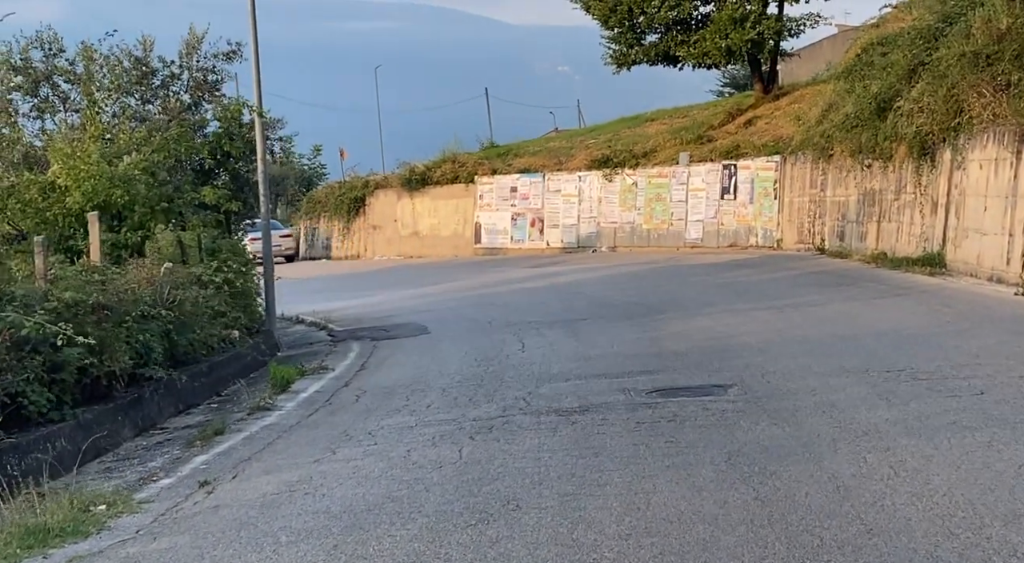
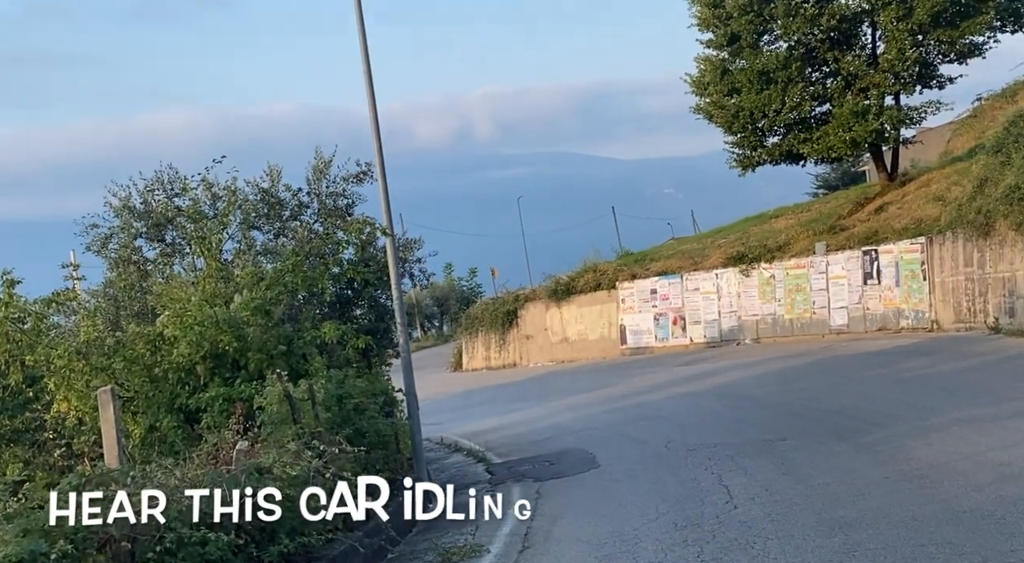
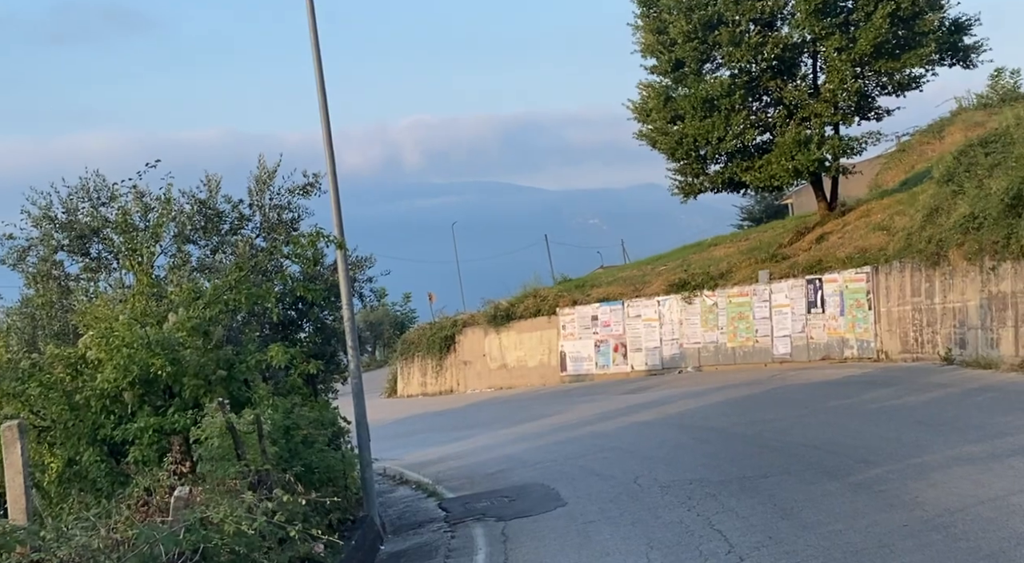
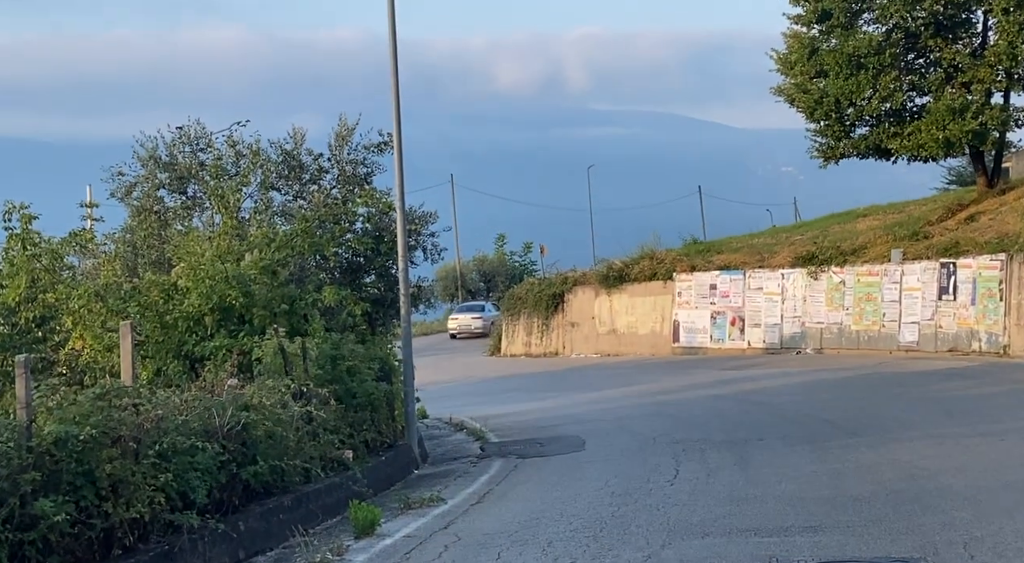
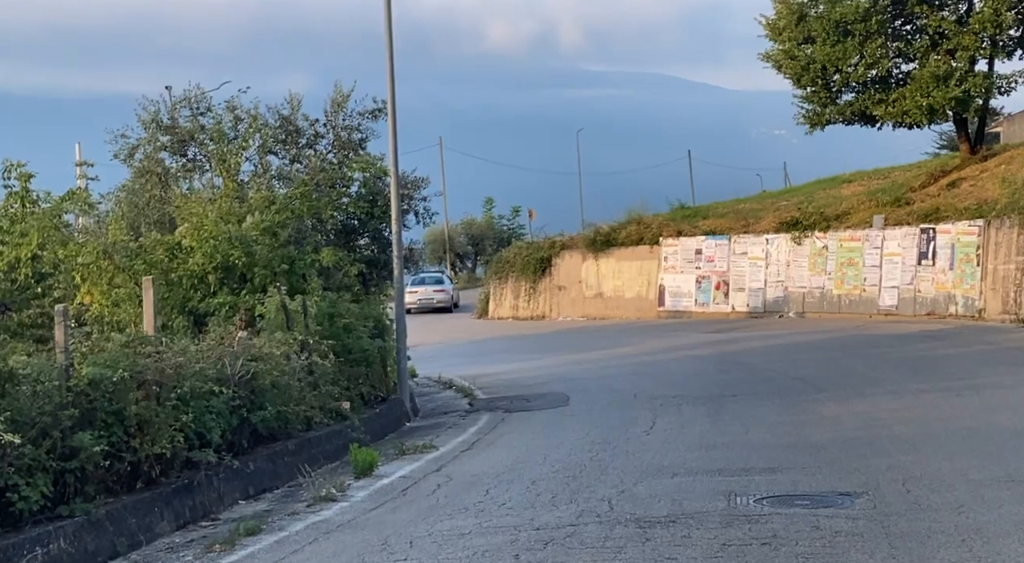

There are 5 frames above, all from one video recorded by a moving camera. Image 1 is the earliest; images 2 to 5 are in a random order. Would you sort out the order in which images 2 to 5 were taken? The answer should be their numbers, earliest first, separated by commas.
5, 4, 2, 3
